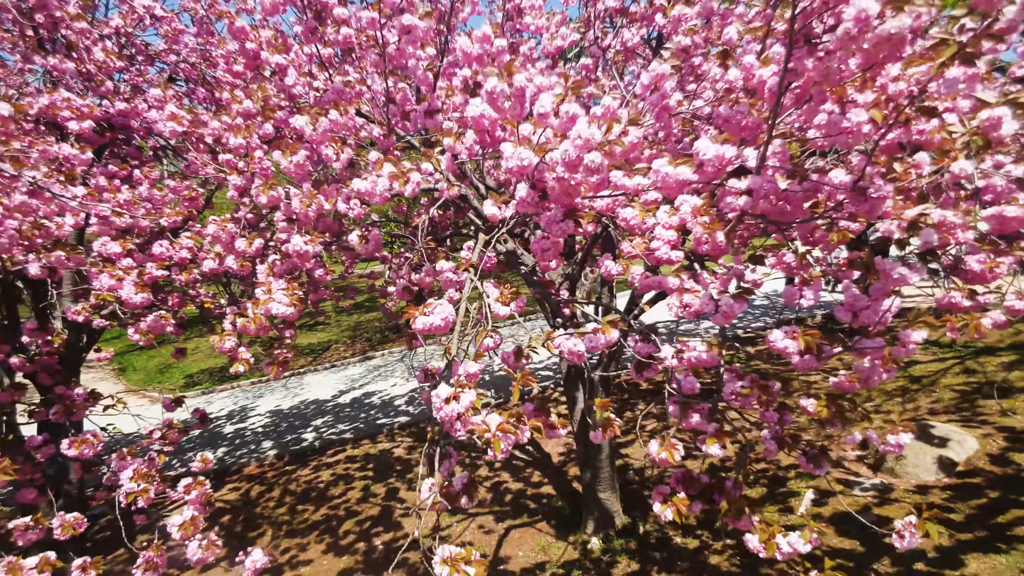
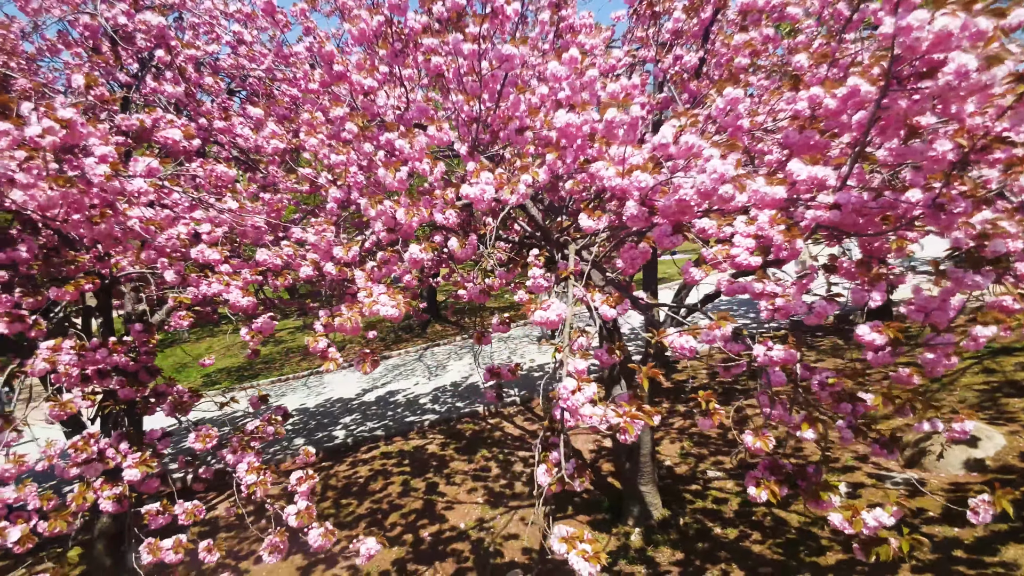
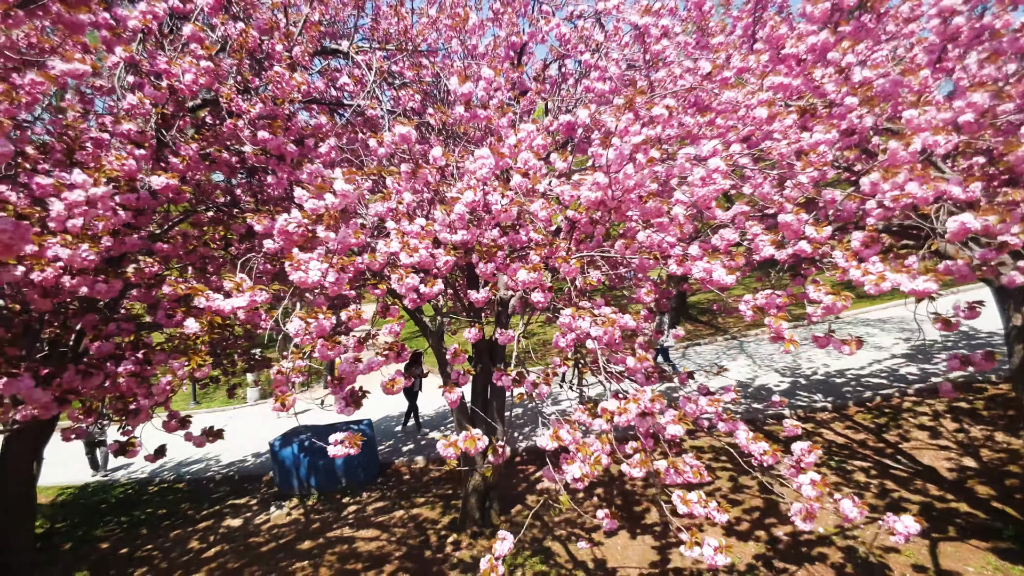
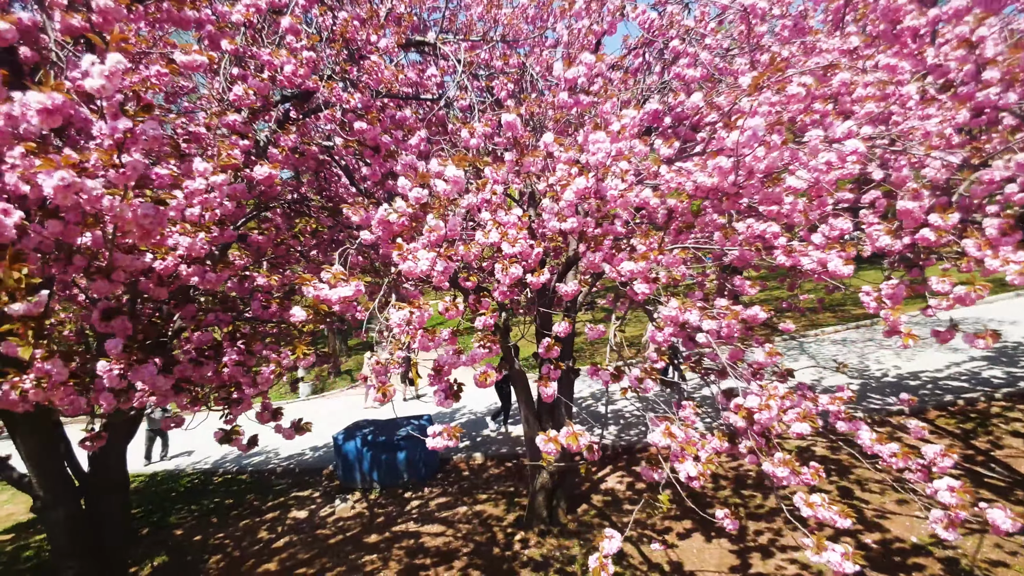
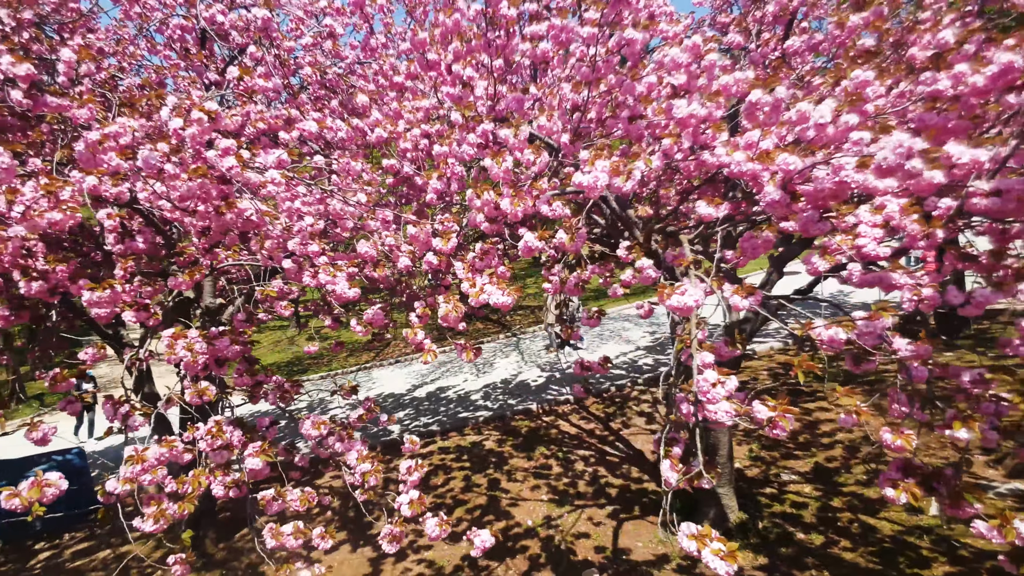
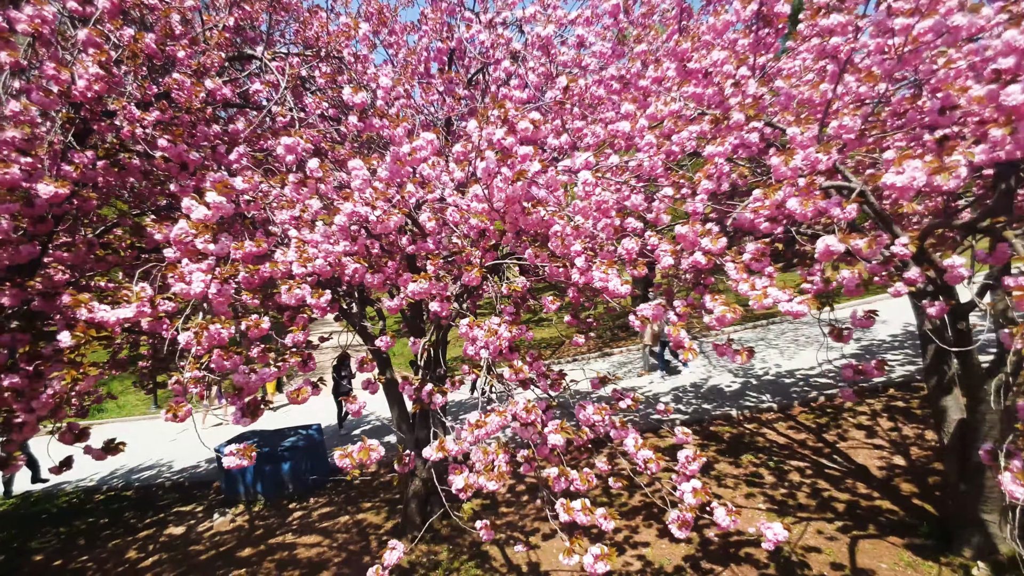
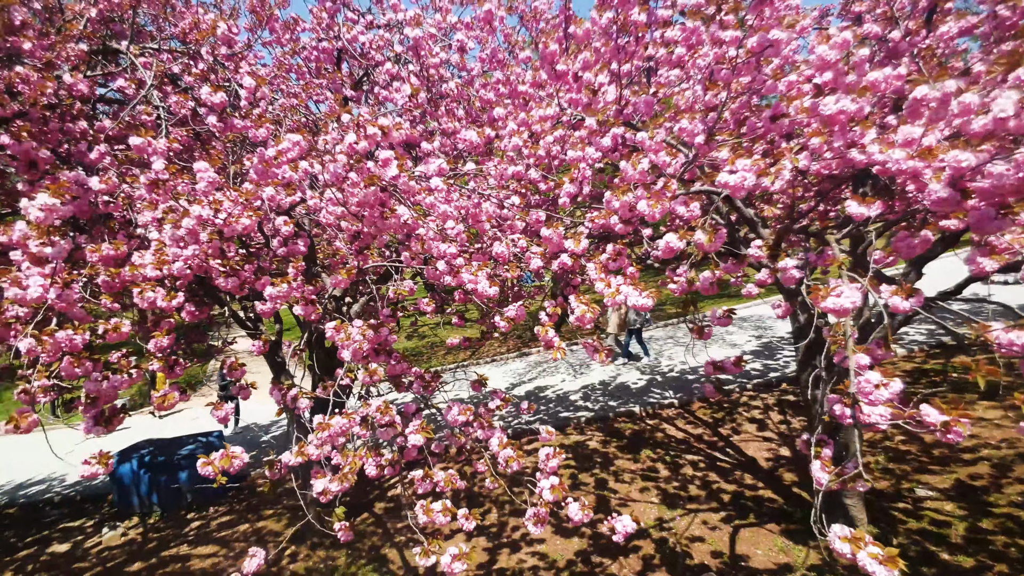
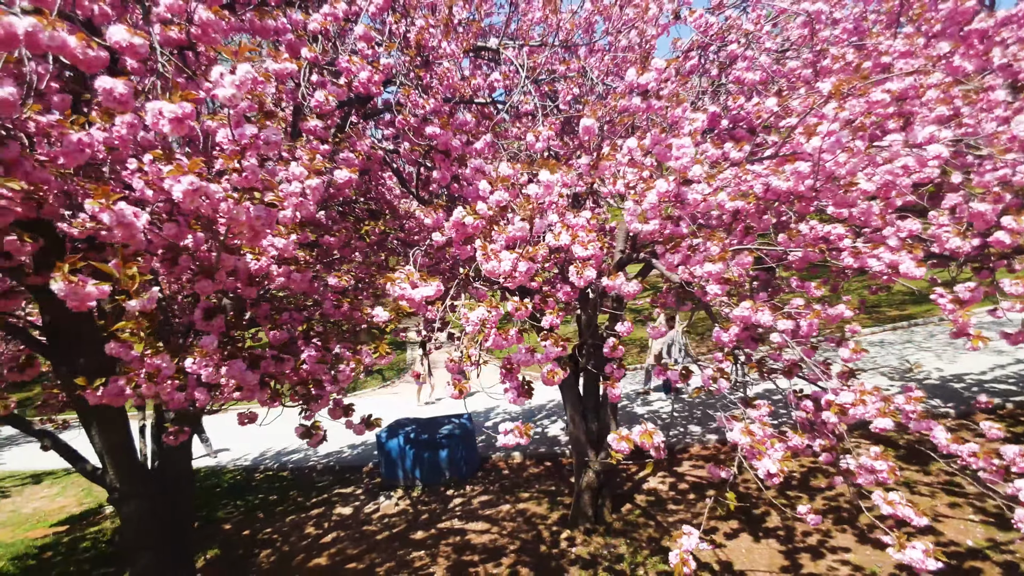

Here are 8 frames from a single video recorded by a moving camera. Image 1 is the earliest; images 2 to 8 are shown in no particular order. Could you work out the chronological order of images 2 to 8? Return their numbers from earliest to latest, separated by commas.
2, 5, 7, 6, 3, 4, 8
